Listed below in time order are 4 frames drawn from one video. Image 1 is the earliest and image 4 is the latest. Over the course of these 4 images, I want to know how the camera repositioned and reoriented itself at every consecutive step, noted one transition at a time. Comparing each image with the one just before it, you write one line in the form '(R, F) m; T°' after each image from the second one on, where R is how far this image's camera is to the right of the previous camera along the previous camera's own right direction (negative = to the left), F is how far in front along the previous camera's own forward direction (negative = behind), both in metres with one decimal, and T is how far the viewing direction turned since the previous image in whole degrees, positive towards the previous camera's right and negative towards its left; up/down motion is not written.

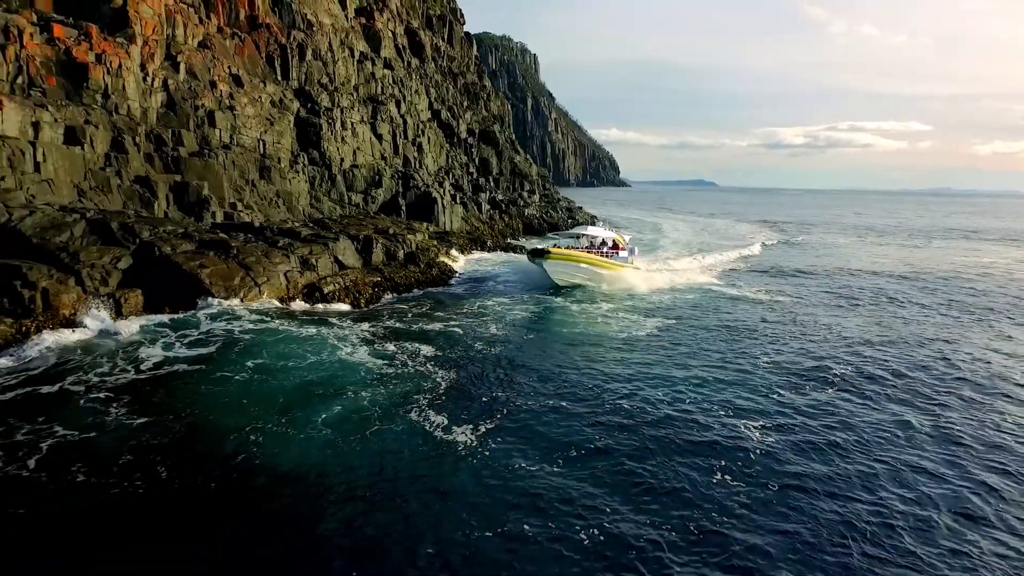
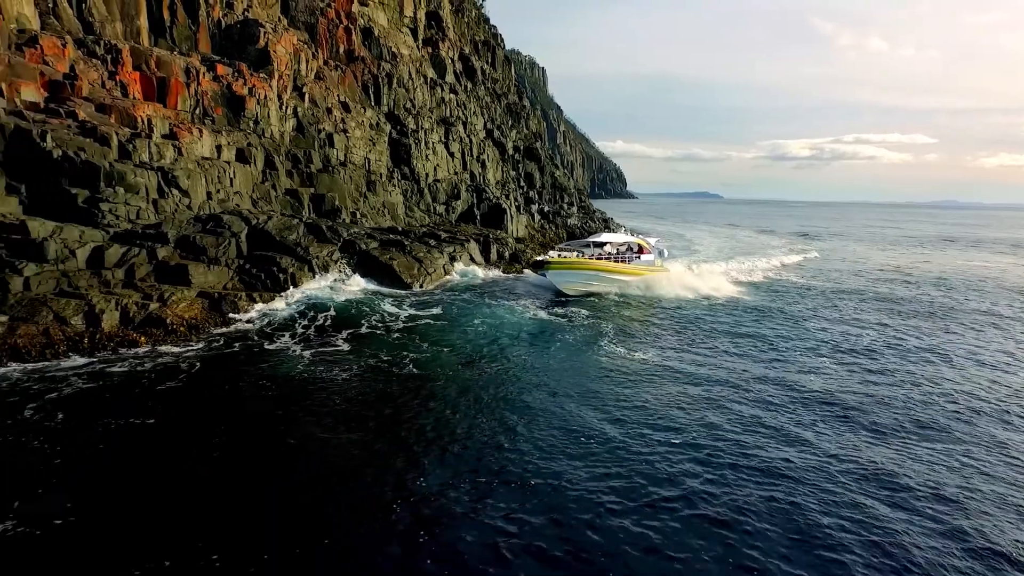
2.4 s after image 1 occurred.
(-7.0, -9.3) m; 0°
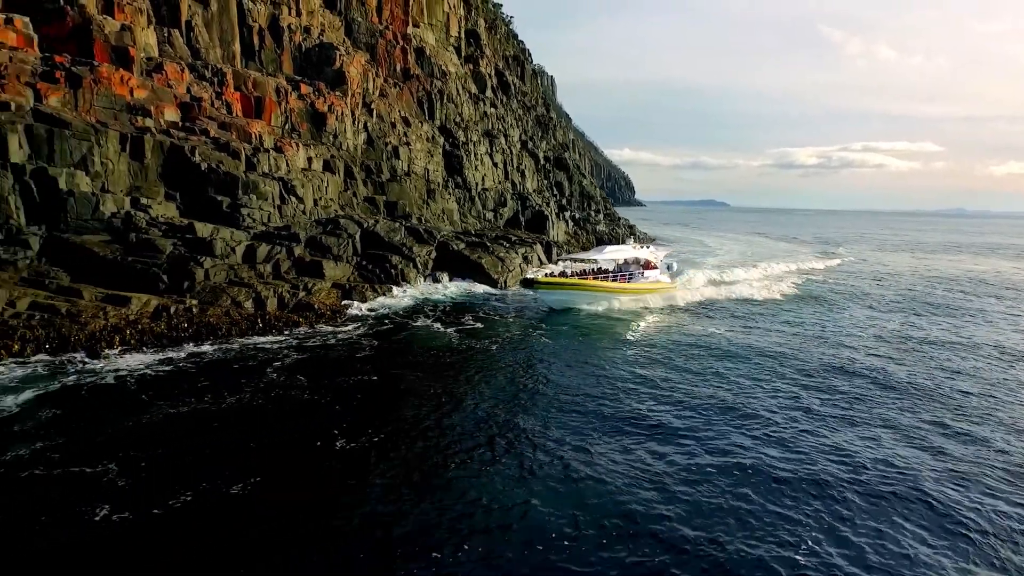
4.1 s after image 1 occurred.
(-4.8, -5.7) m; -1°
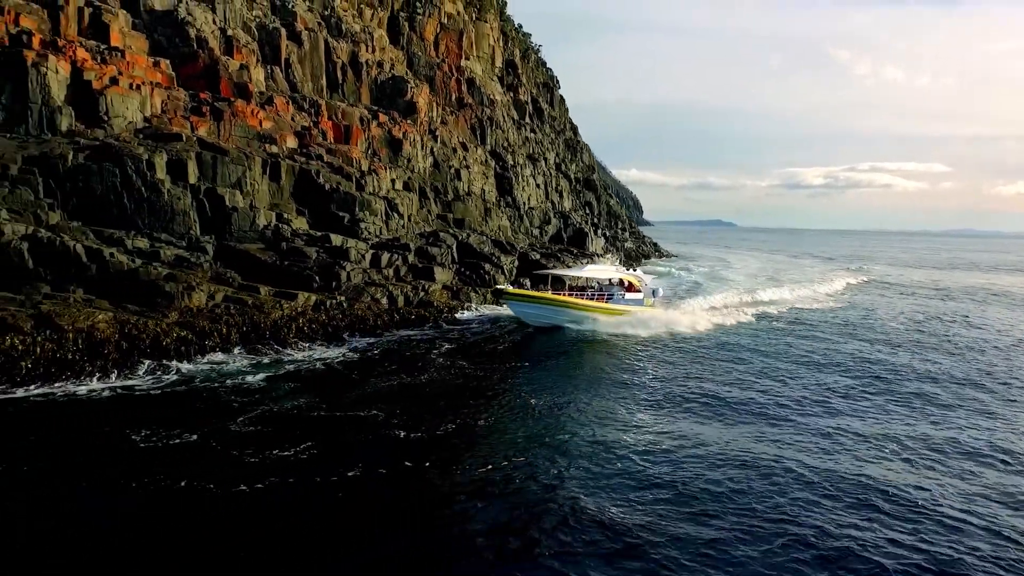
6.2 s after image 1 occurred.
(-5.4, -6.6) m; -1°
